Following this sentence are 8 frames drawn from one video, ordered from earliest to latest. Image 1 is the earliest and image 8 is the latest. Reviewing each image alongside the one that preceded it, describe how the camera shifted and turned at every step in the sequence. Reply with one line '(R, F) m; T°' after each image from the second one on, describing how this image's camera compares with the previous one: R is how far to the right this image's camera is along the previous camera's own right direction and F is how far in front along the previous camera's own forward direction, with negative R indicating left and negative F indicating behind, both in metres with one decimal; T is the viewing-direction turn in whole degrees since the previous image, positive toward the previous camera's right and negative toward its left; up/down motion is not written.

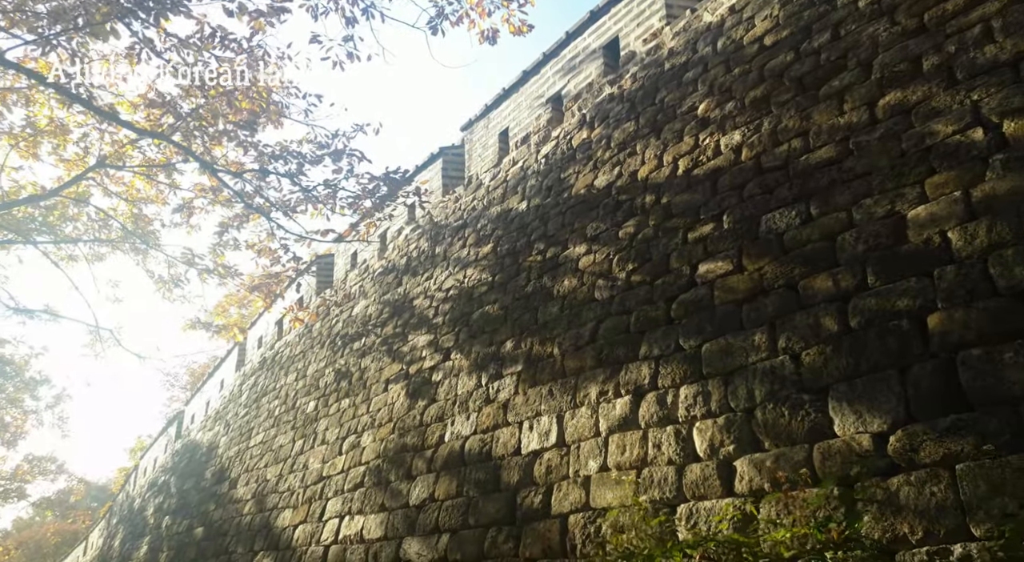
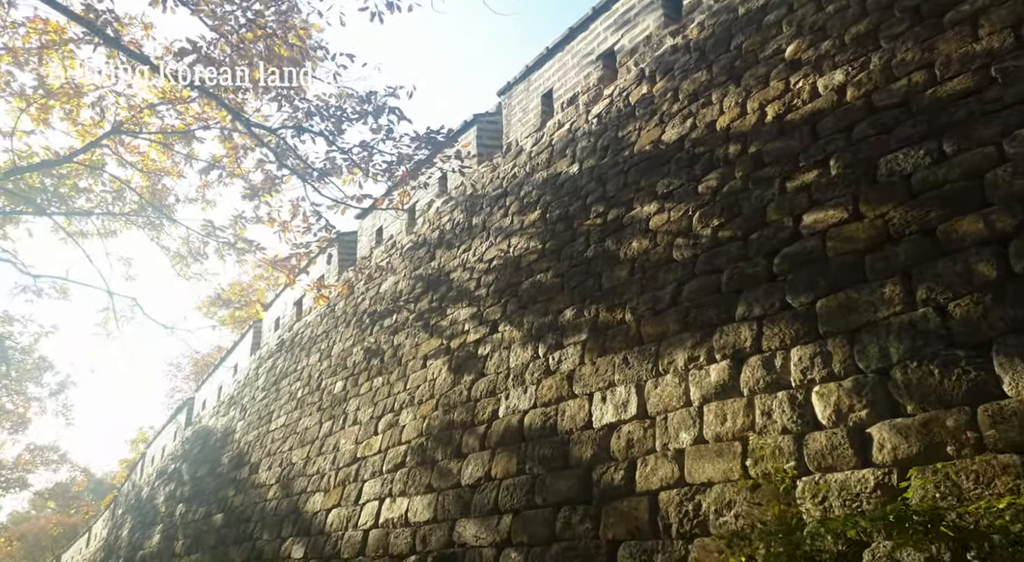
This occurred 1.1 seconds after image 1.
(-0.4, +0.3) m; 0°
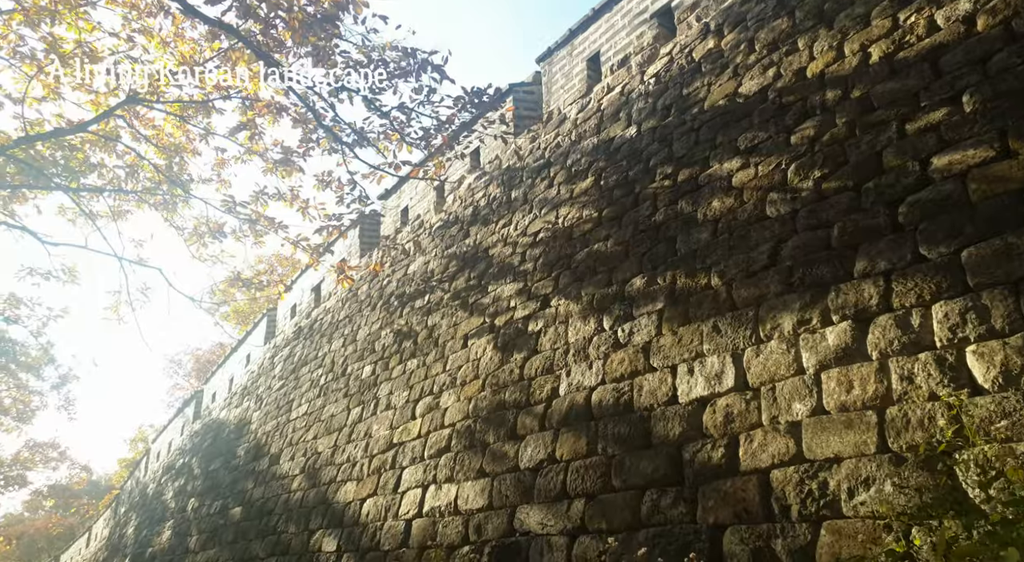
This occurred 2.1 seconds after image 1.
(-0.4, +0.3) m; 0°
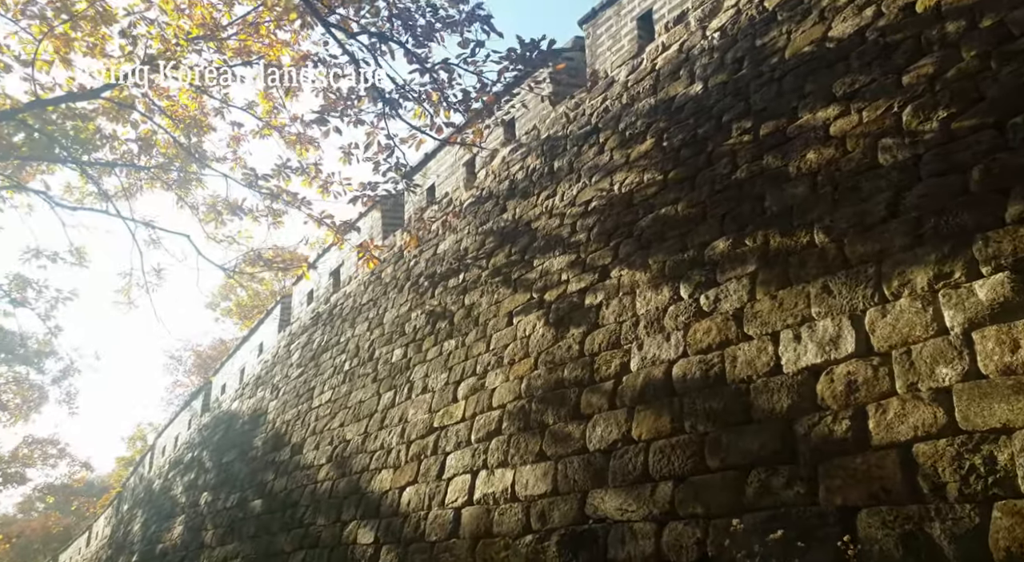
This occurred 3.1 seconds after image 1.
(-0.4, +0.3) m; 0°
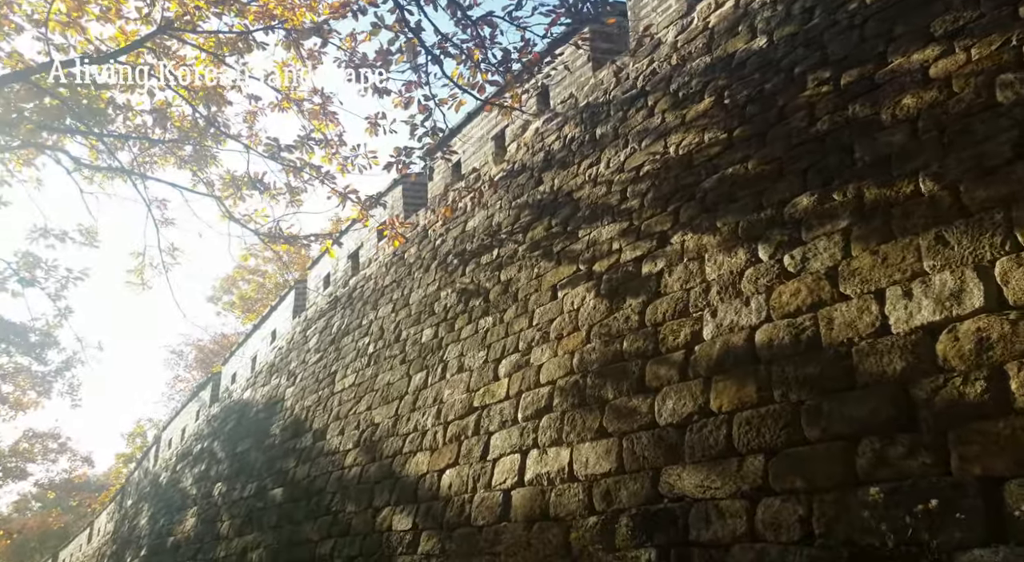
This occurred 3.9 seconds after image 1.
(-0.3, +0.2) m; 0°
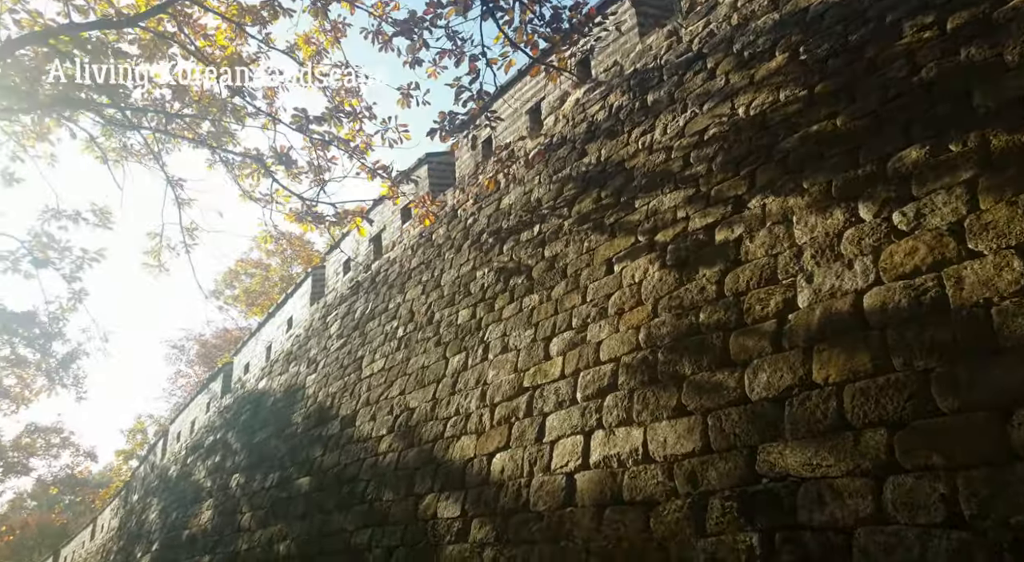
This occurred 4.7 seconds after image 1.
(-0.4, +0.3) m; 0°
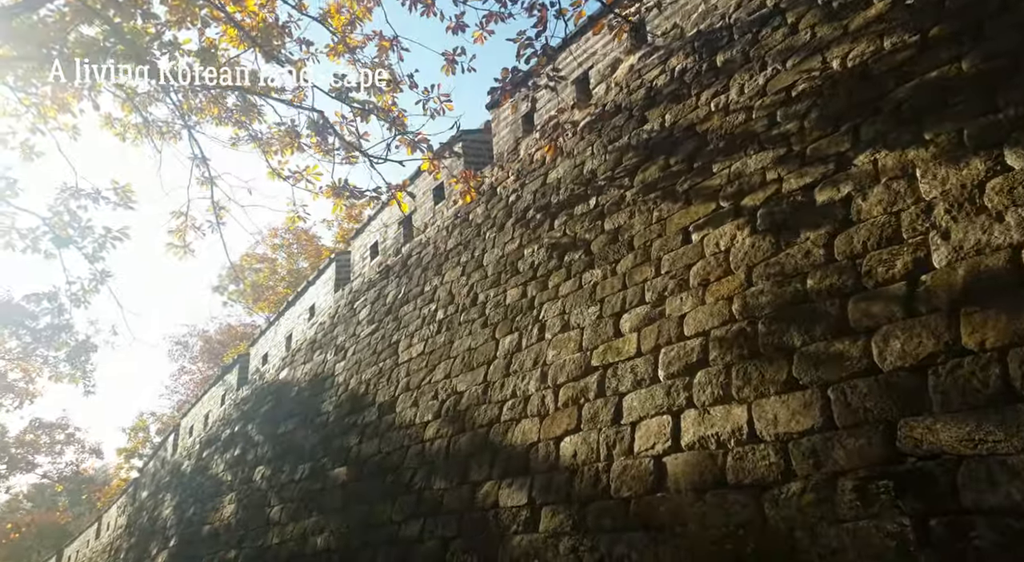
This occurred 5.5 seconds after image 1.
(-0.4, +0.3) m; 0°
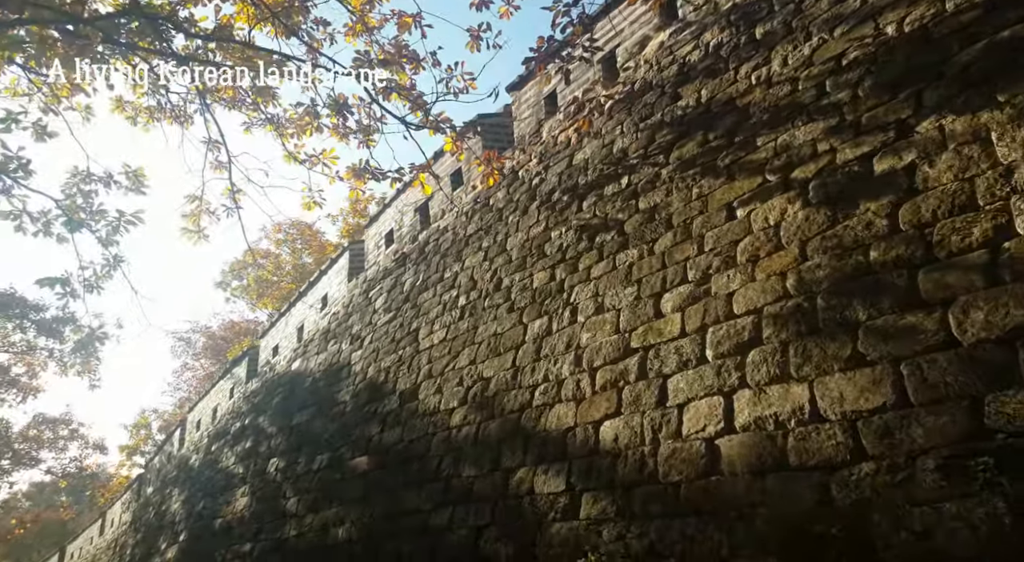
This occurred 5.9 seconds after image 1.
(-0.2, +0.1) m; 0°
